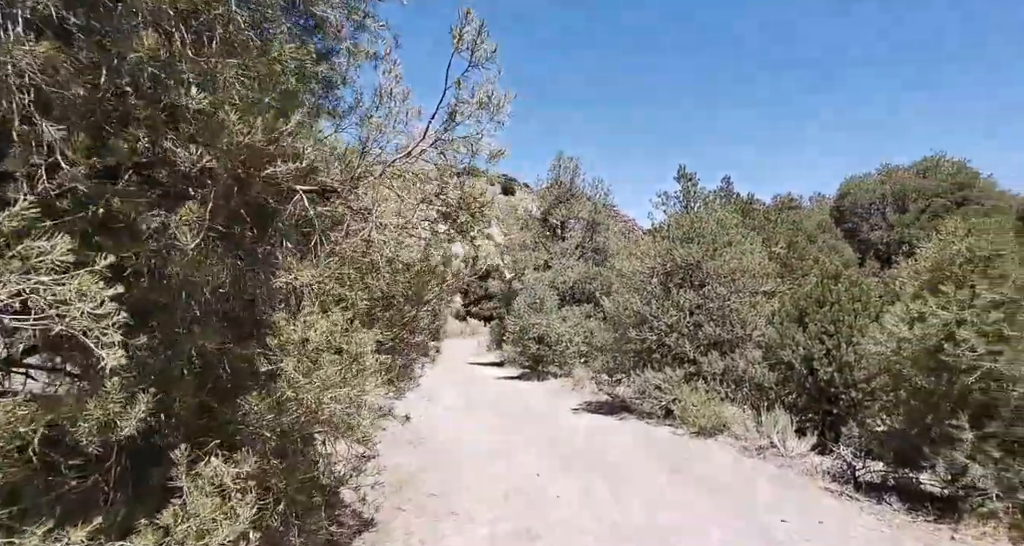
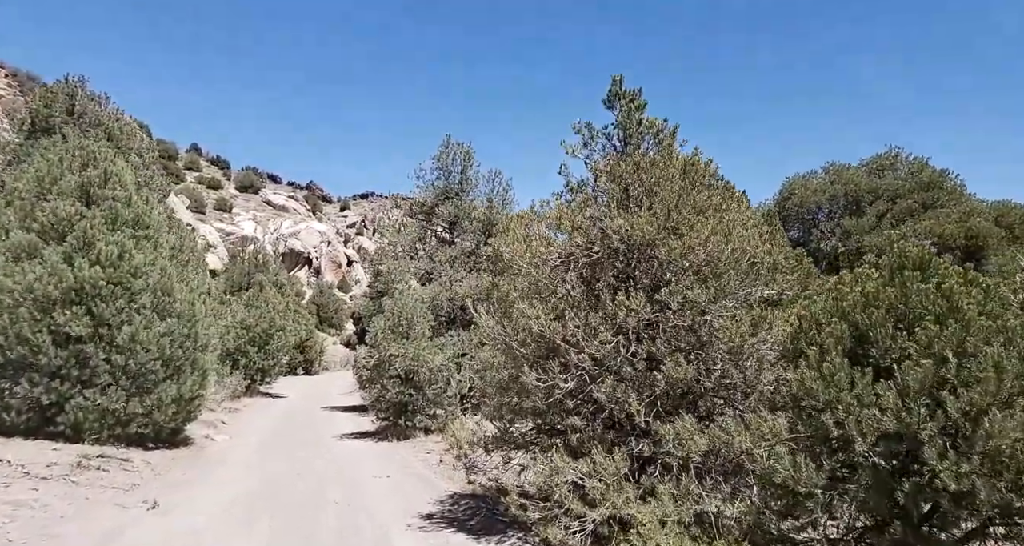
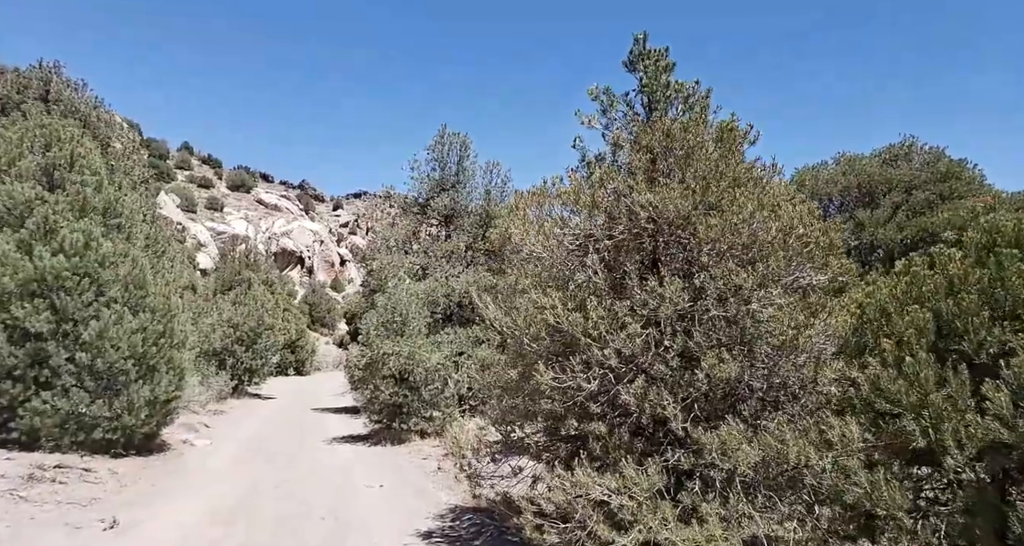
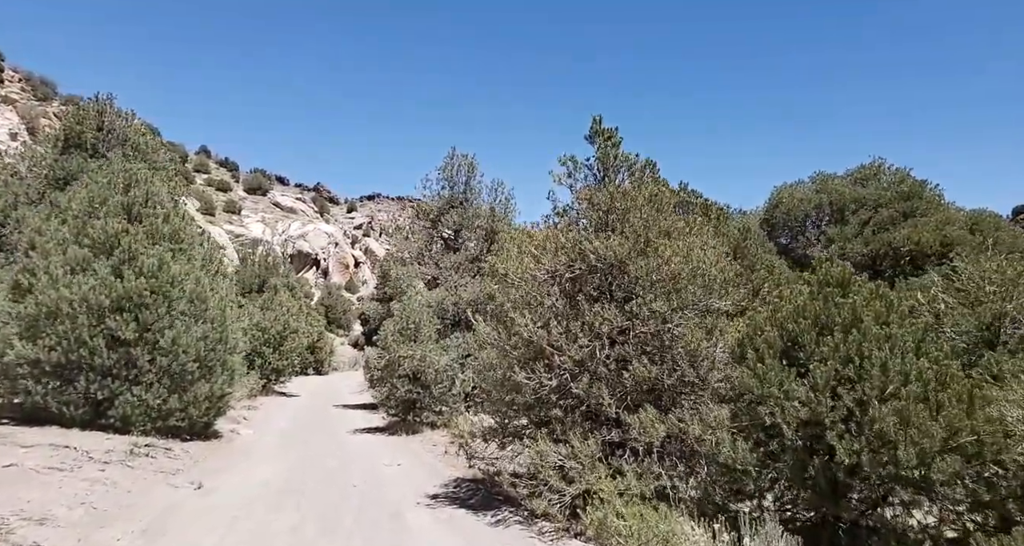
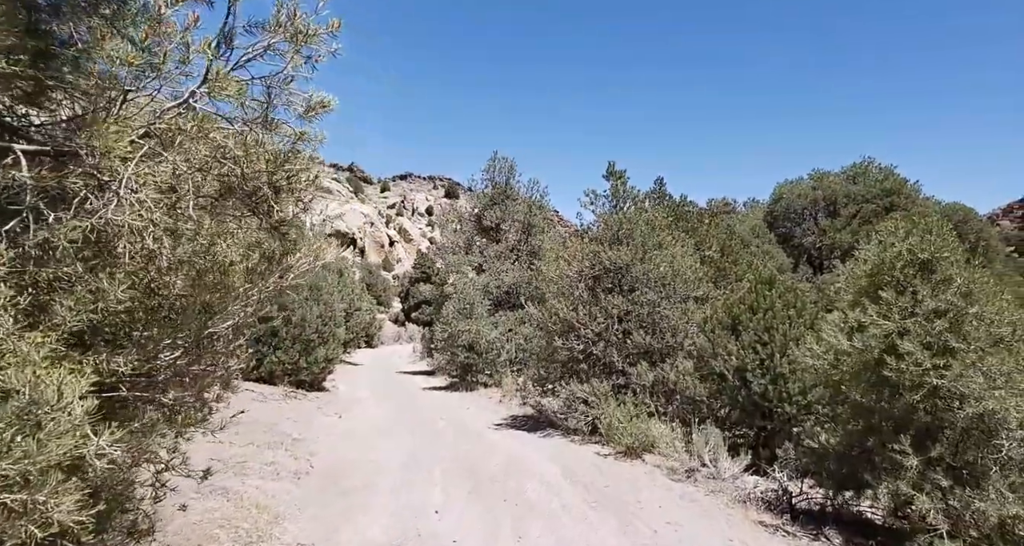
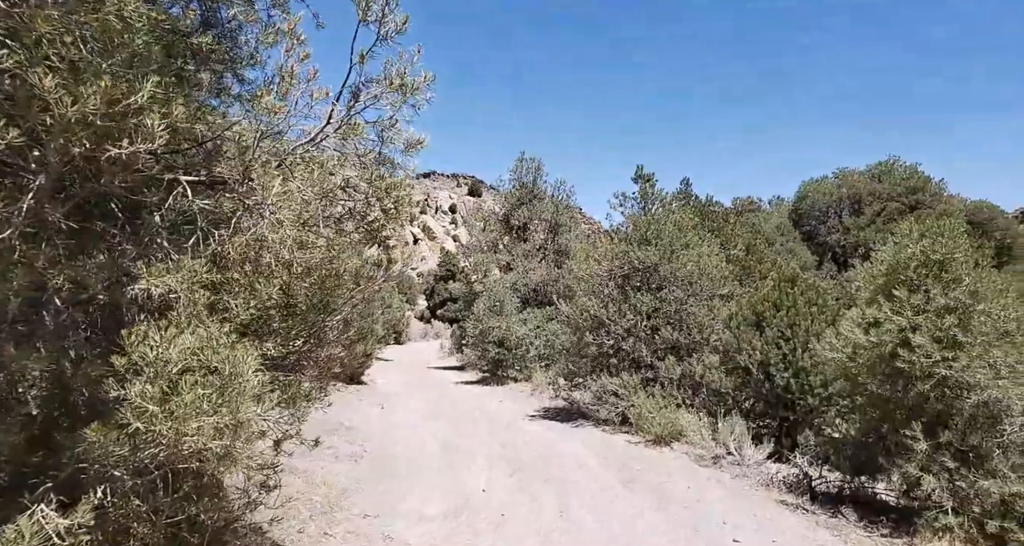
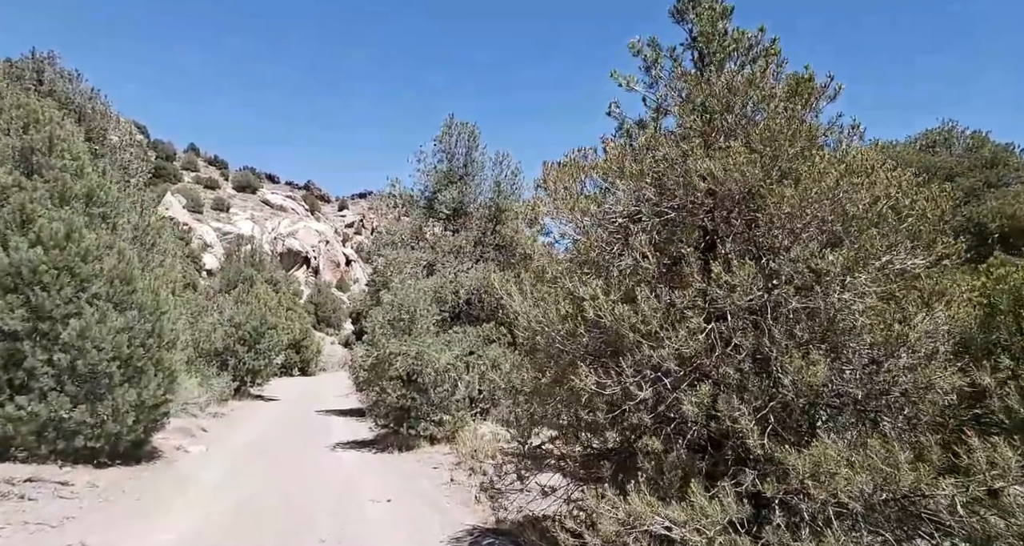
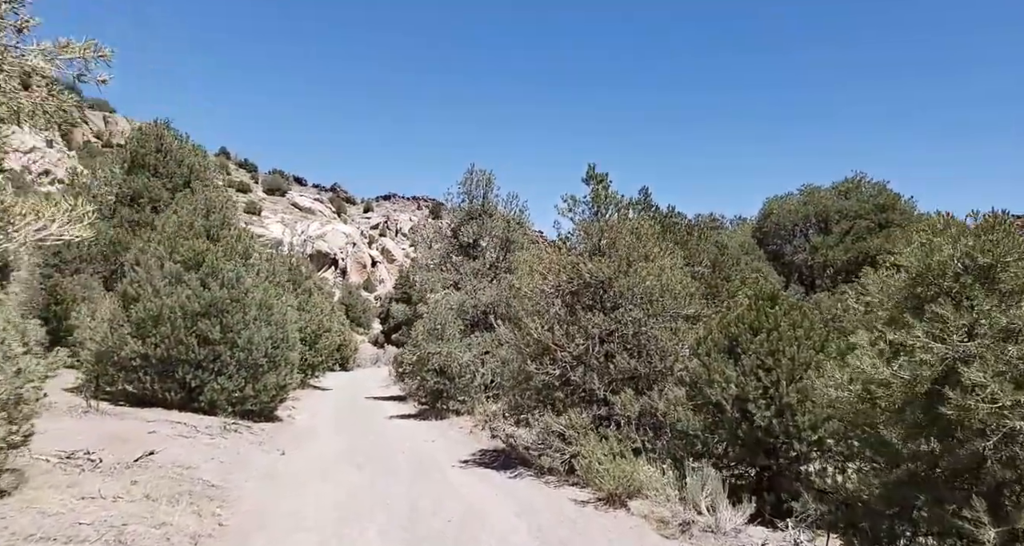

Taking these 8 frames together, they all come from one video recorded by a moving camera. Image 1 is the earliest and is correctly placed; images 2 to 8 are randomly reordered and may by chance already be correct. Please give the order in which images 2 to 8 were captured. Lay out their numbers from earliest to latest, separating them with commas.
6, 5, 8, 4, 2, 3, 7
